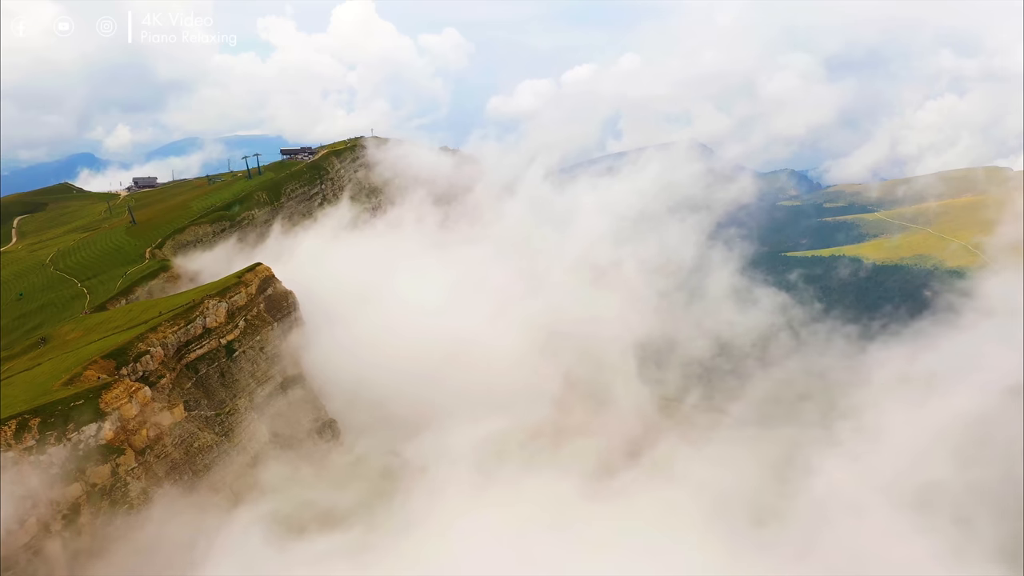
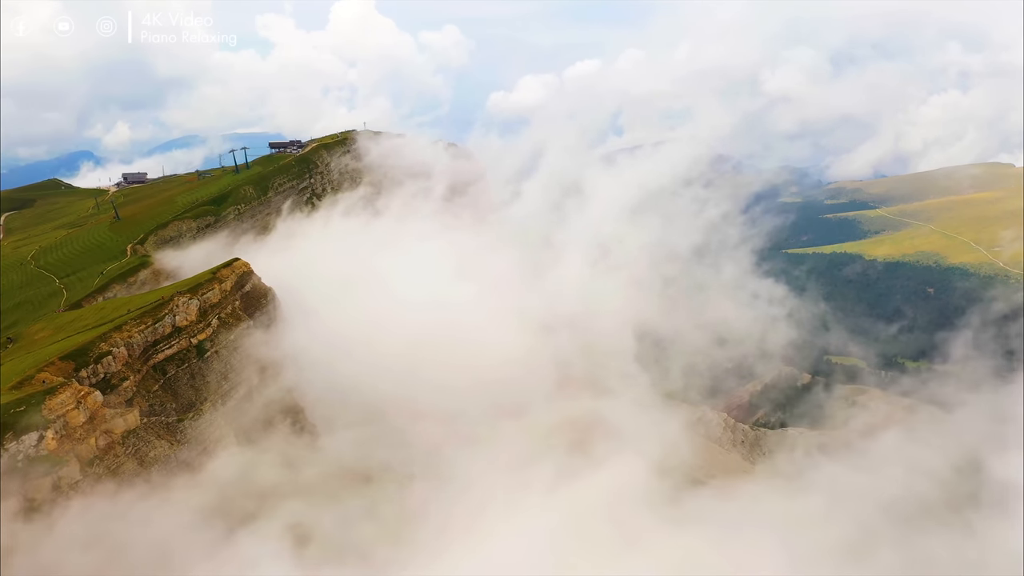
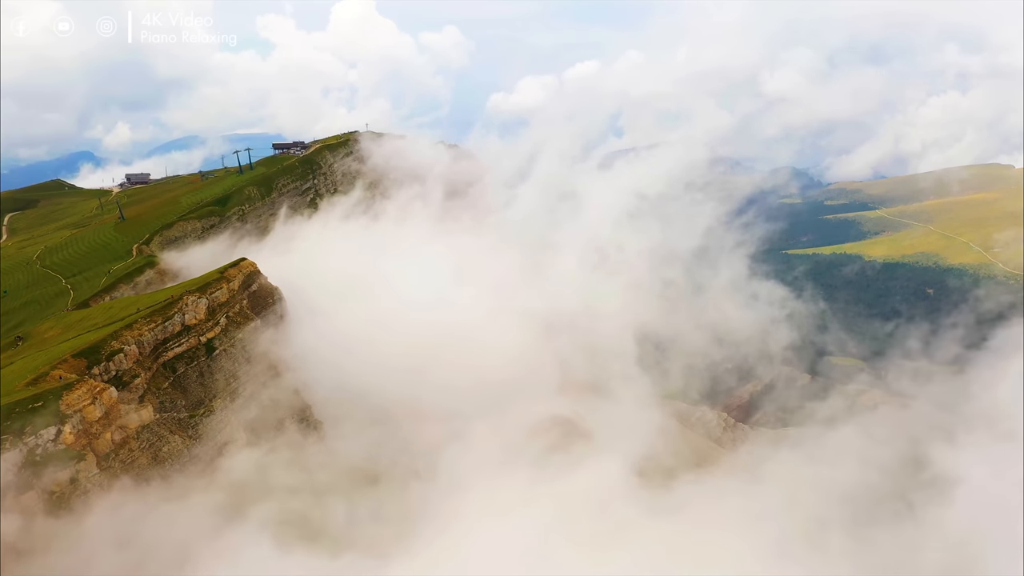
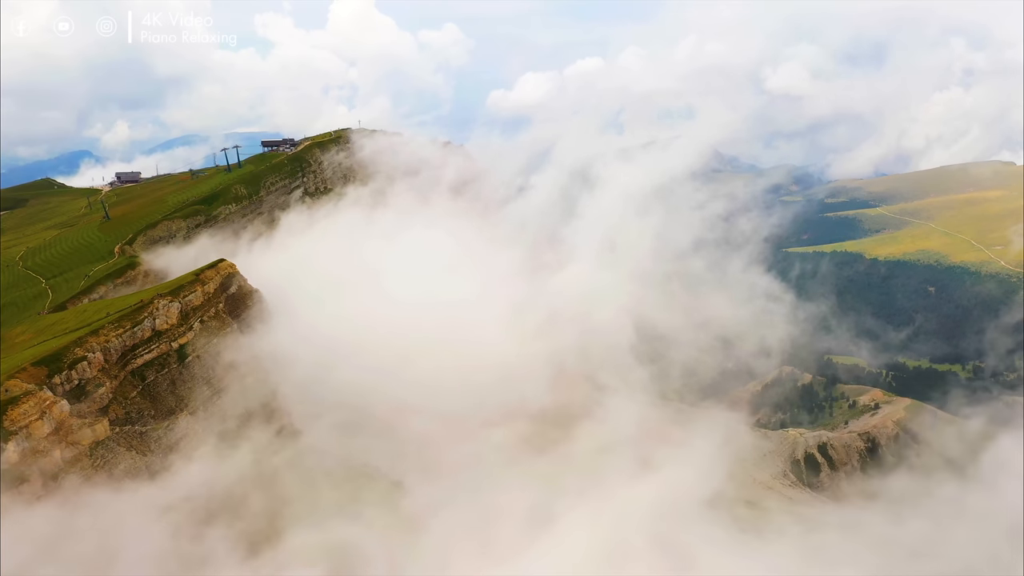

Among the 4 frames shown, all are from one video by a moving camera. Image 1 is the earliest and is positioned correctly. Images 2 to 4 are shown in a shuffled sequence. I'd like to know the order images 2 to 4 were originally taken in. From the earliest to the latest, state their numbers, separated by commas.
3, 2, 4
